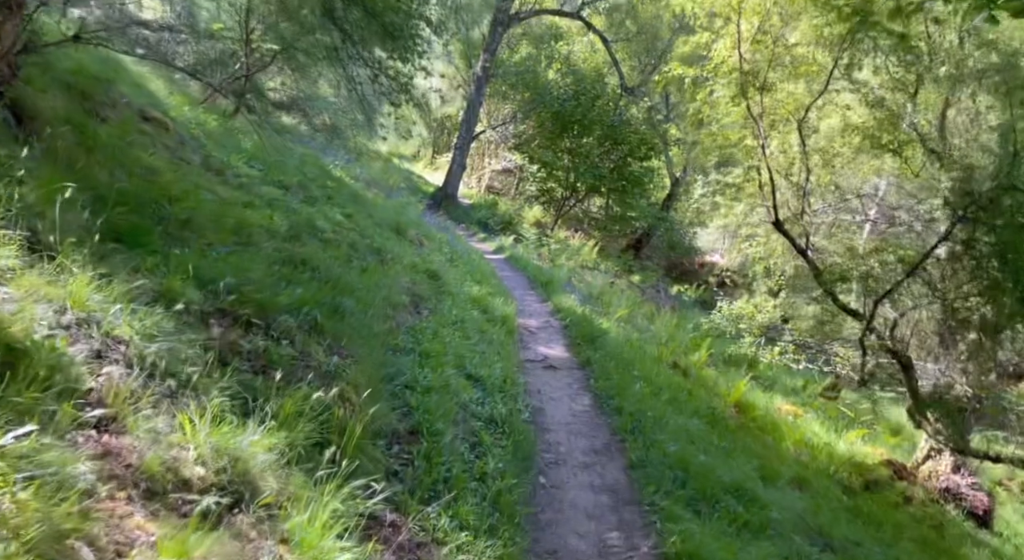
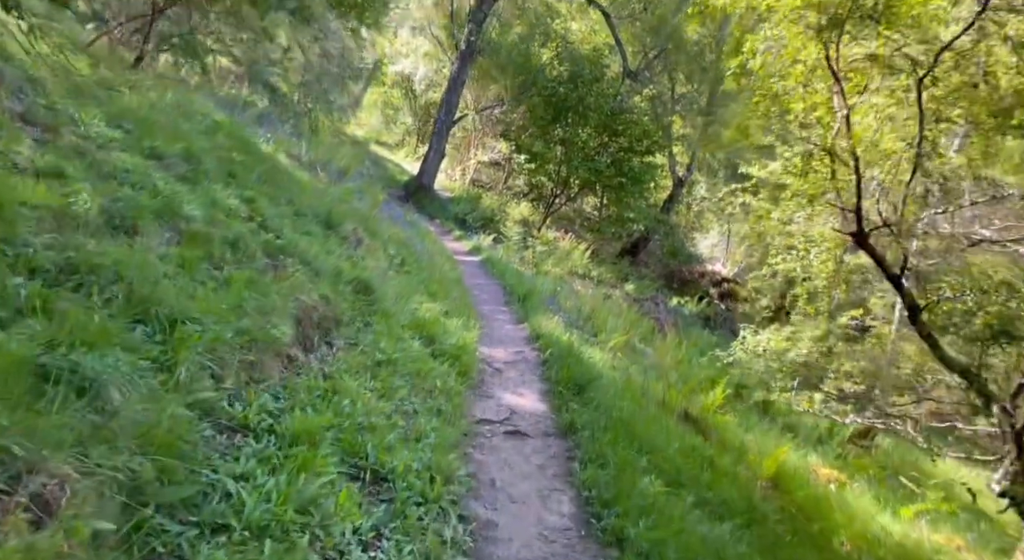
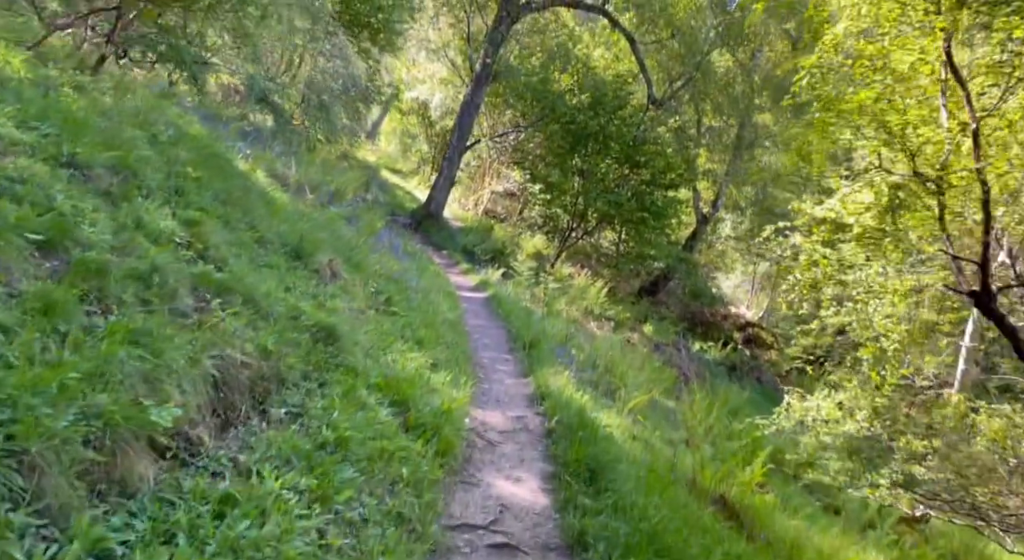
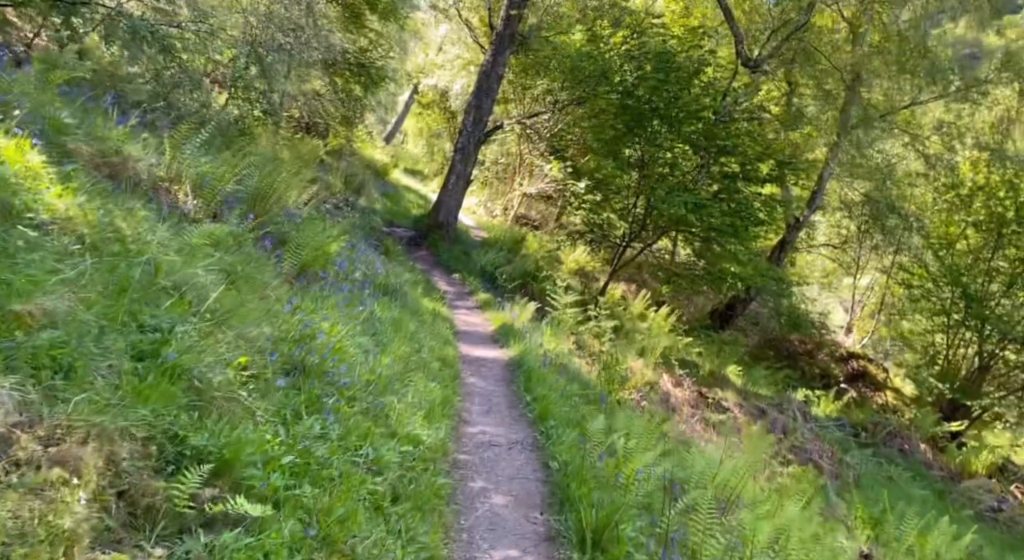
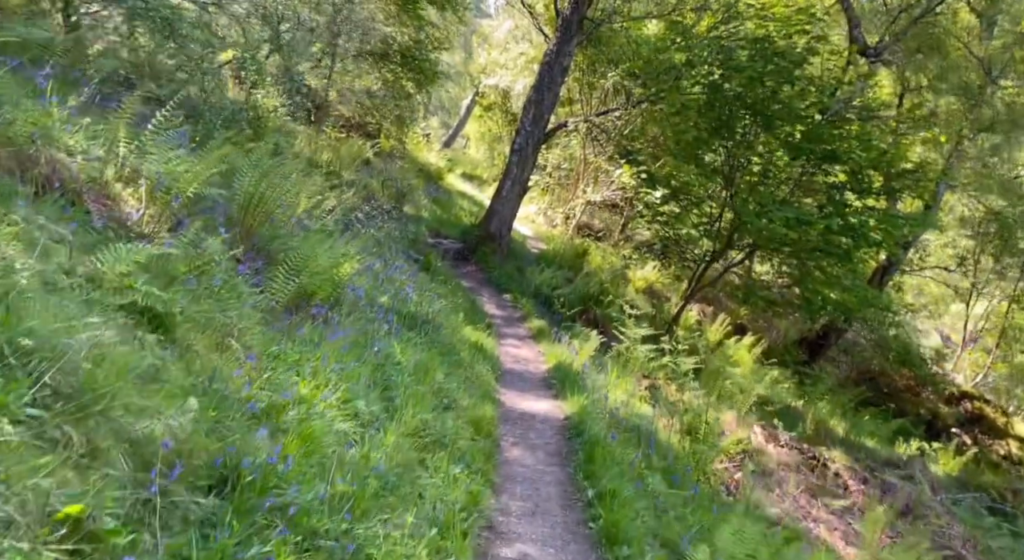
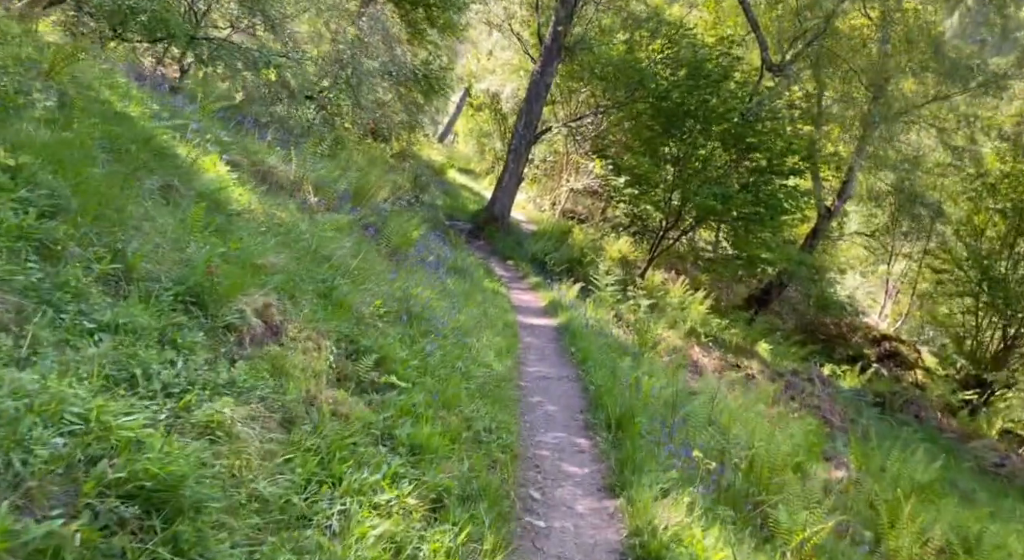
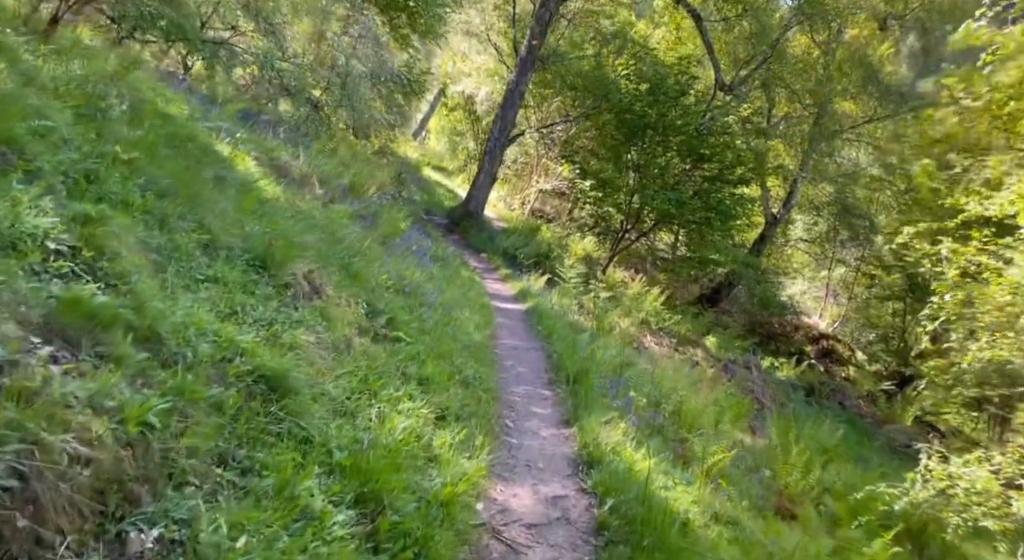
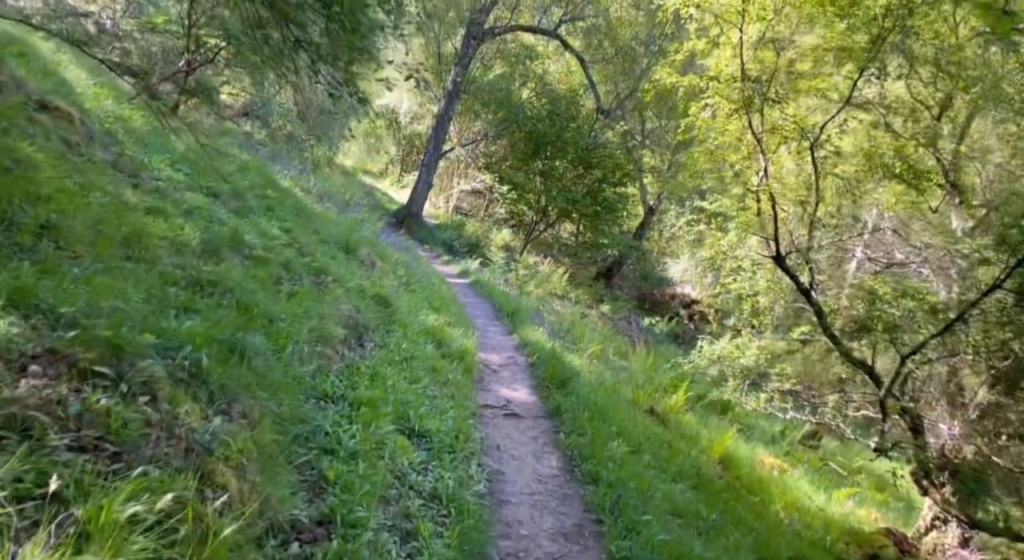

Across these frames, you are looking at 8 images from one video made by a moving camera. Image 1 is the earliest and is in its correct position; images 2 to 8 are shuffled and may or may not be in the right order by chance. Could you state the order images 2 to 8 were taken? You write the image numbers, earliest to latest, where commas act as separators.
8, 2, 3, 7, 6, 4, 5
